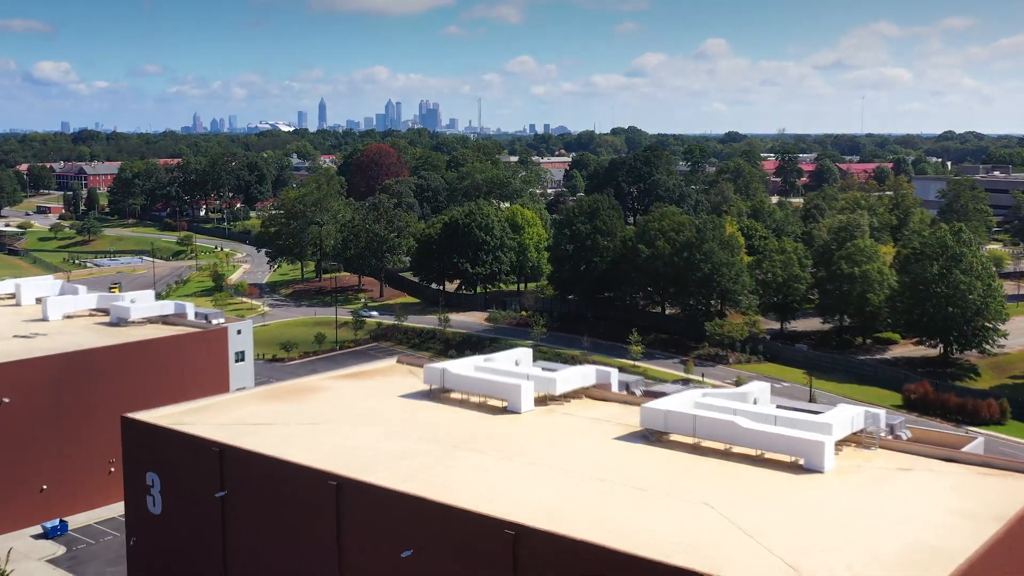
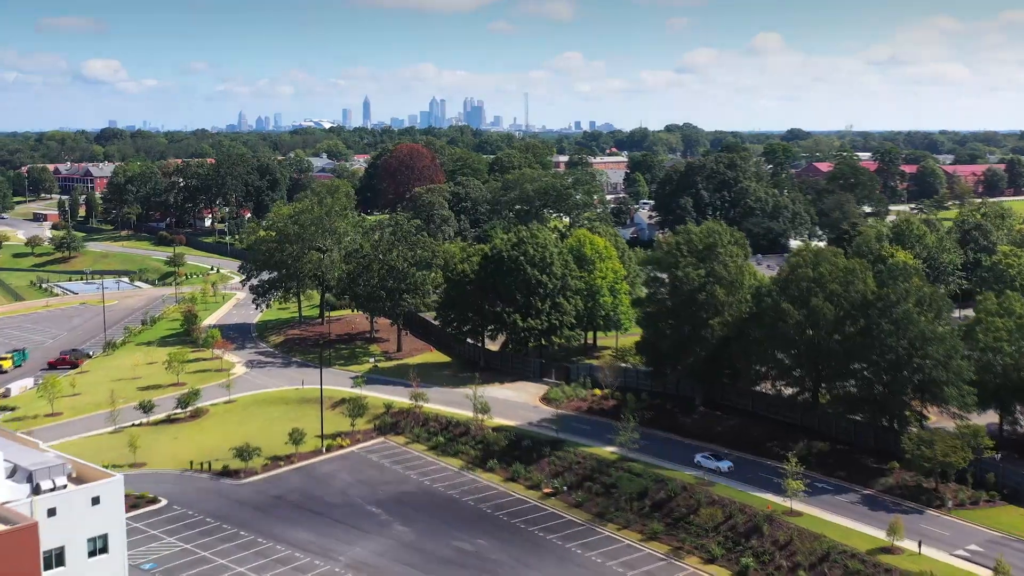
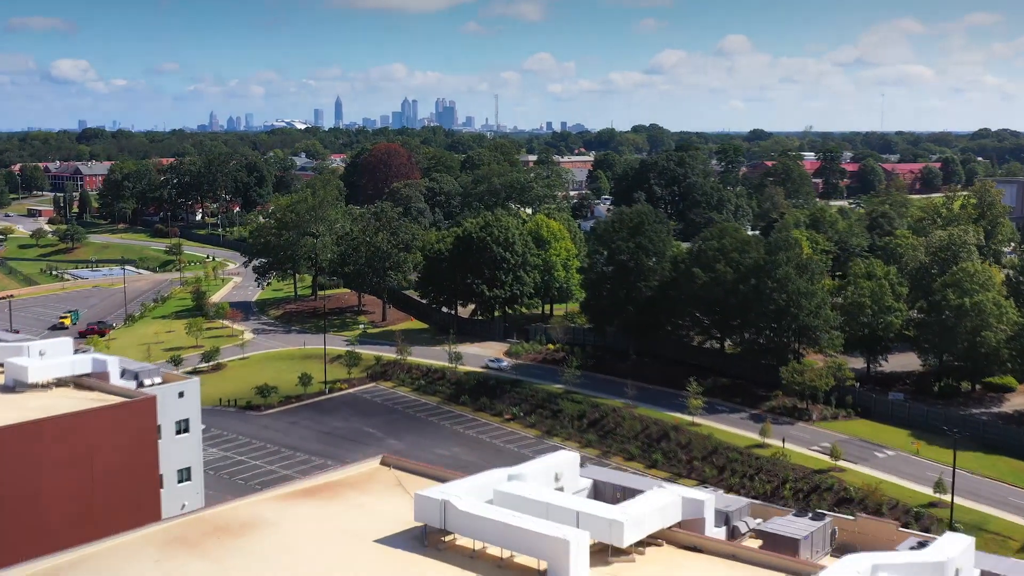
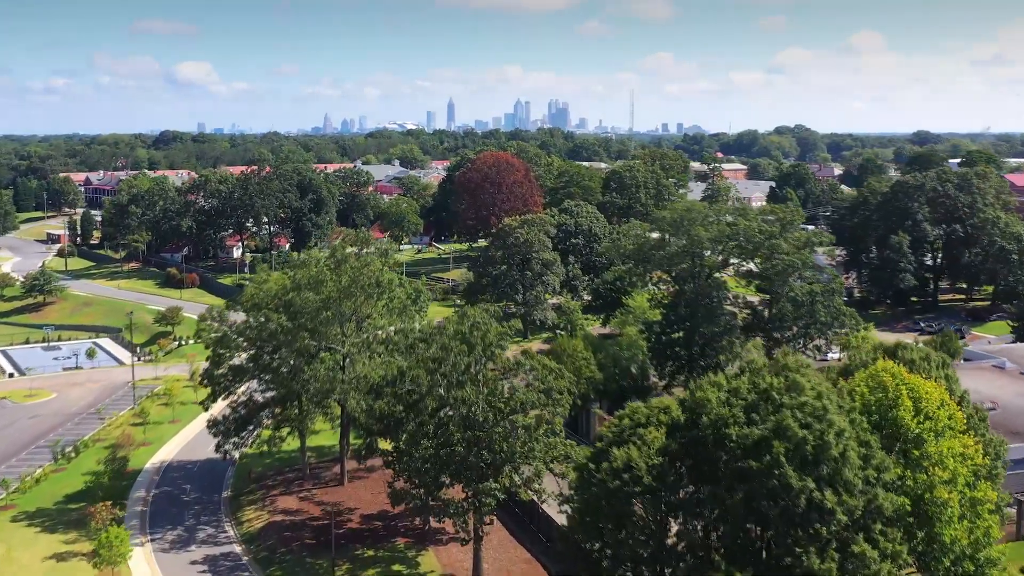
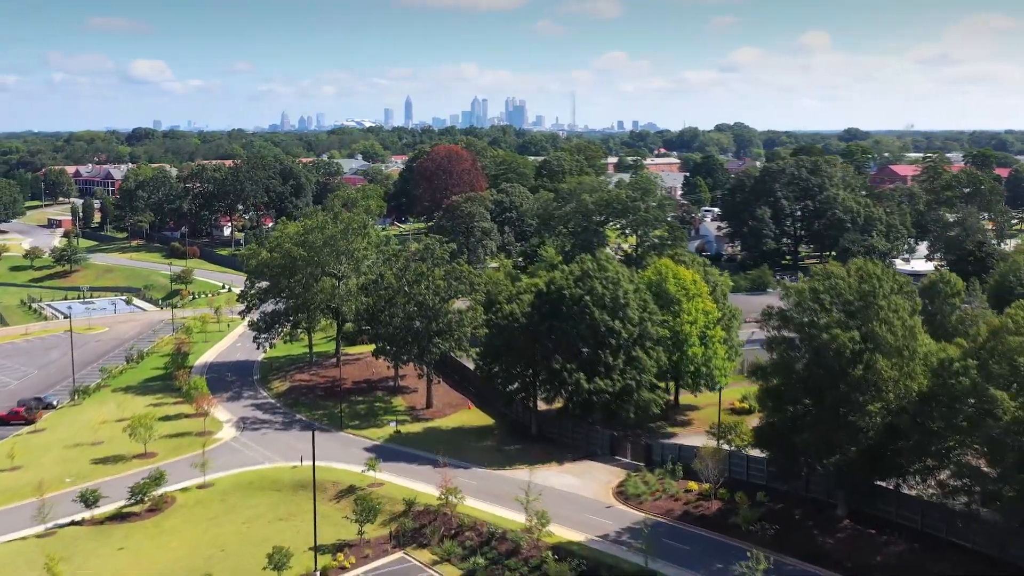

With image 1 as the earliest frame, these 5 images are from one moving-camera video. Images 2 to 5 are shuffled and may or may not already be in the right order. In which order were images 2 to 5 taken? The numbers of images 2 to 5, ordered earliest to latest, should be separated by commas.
3, 2, 5, 4
